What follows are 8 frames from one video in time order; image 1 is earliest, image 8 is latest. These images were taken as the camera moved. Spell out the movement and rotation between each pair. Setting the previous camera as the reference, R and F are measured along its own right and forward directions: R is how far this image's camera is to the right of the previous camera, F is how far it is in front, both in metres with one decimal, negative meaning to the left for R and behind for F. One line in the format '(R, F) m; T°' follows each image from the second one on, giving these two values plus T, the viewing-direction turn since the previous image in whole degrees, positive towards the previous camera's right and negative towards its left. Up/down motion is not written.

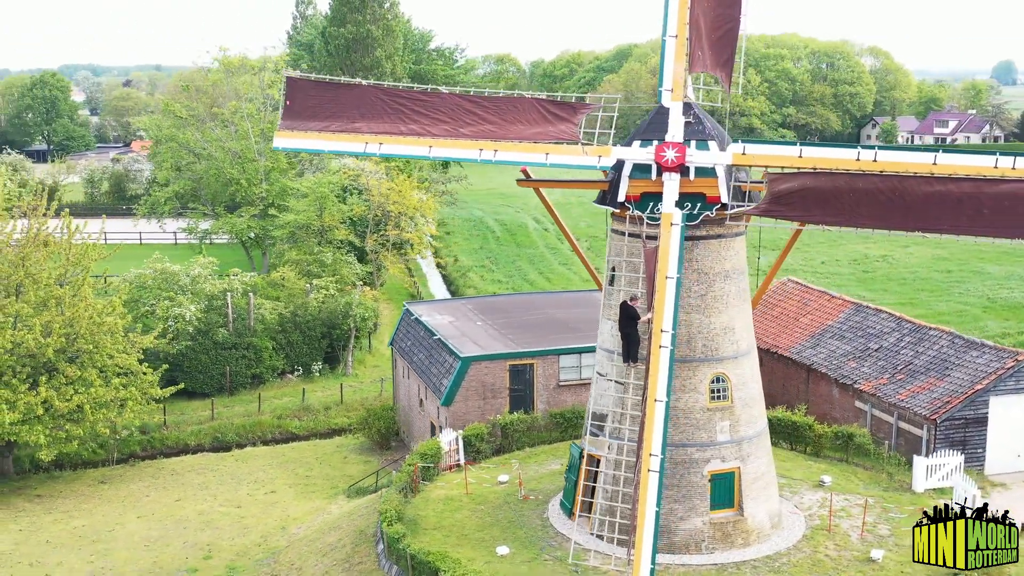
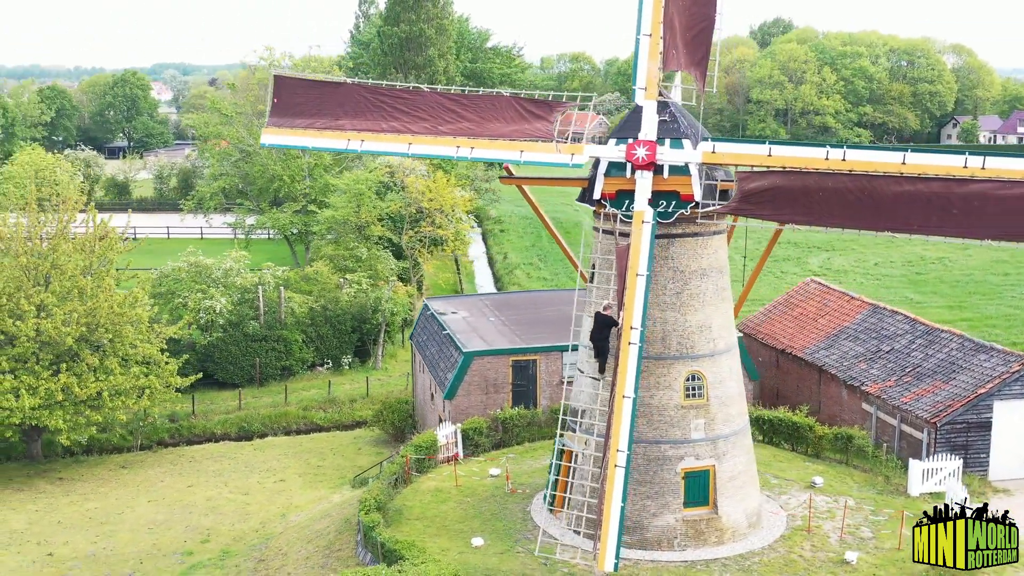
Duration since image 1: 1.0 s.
(+1.7, -0.2) m; -4°
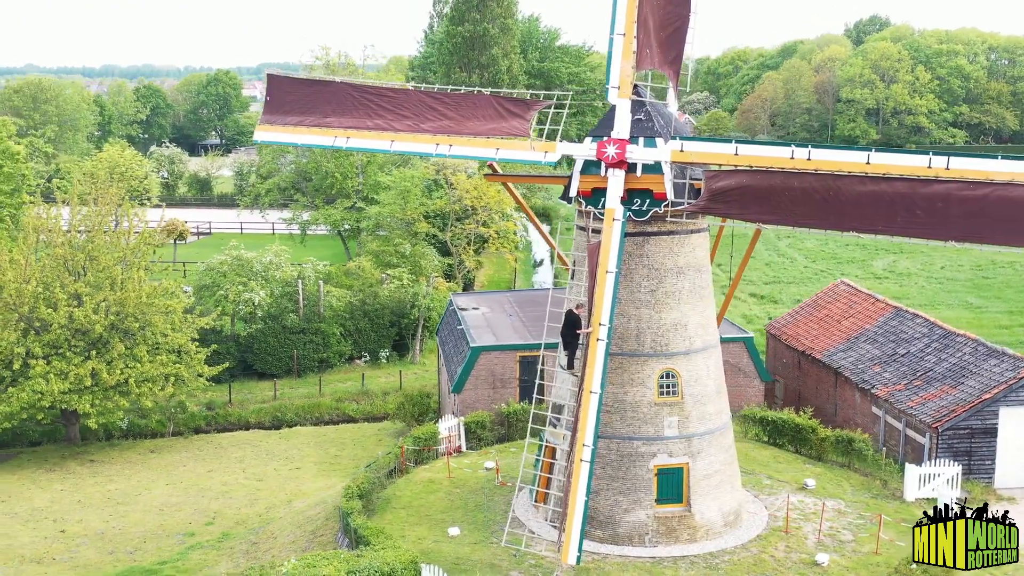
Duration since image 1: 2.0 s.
(+2.0, -0.2) m; -5°
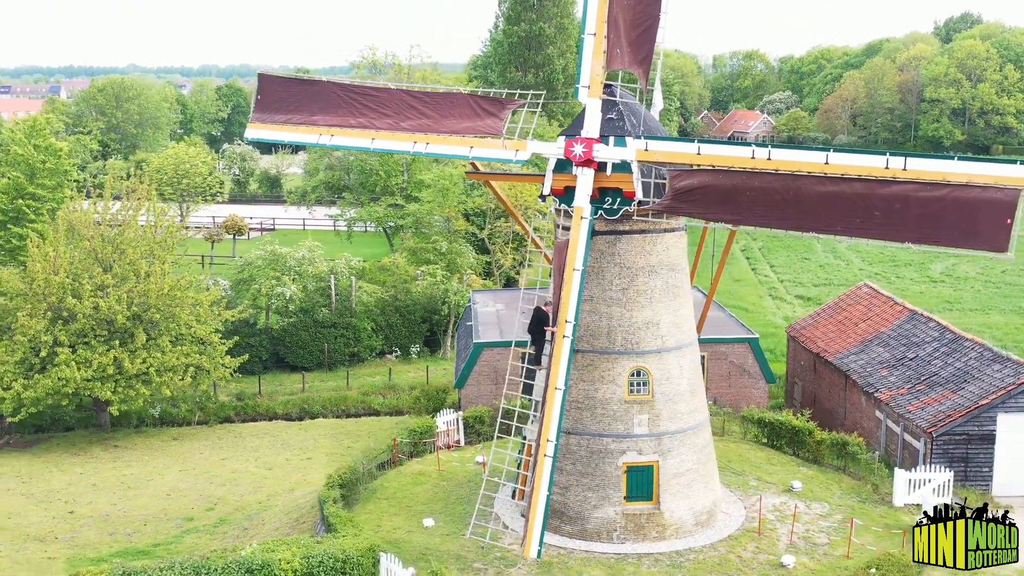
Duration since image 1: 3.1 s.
(+1.9, -0.2) m; -4°
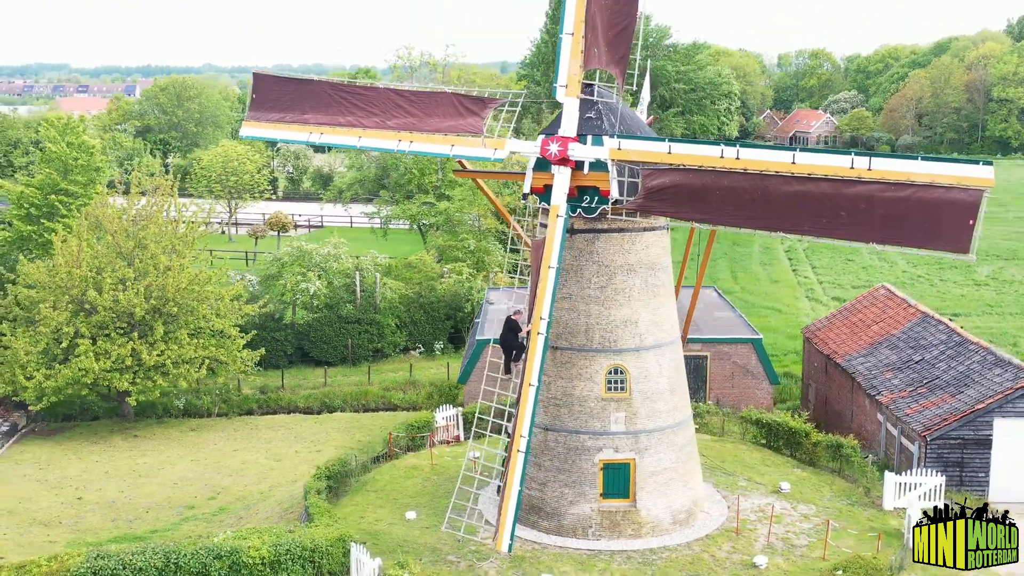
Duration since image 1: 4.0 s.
(+1.5, -0.2) m; -3°
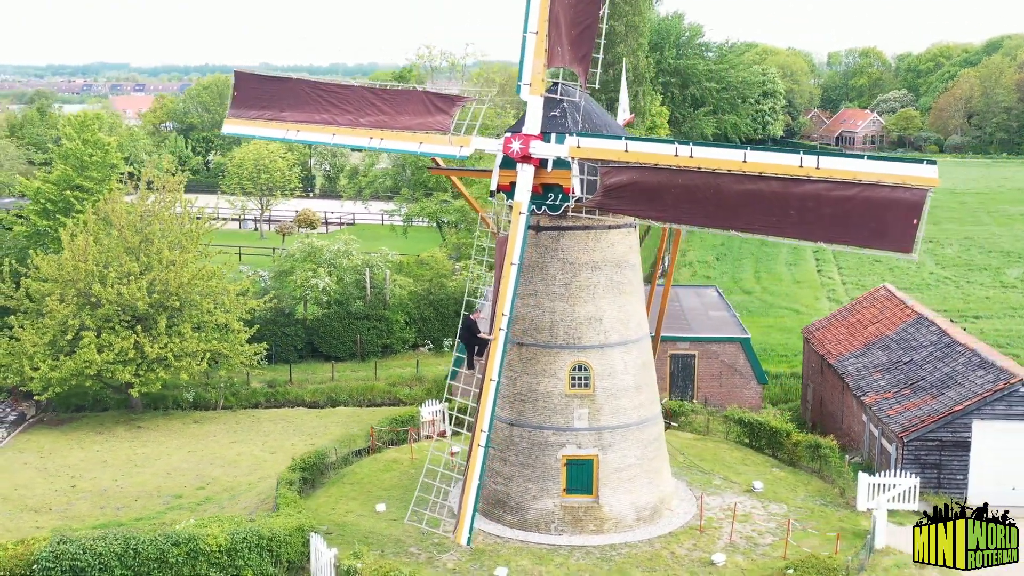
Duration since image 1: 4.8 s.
(+1.4, -0.2) m; -3°
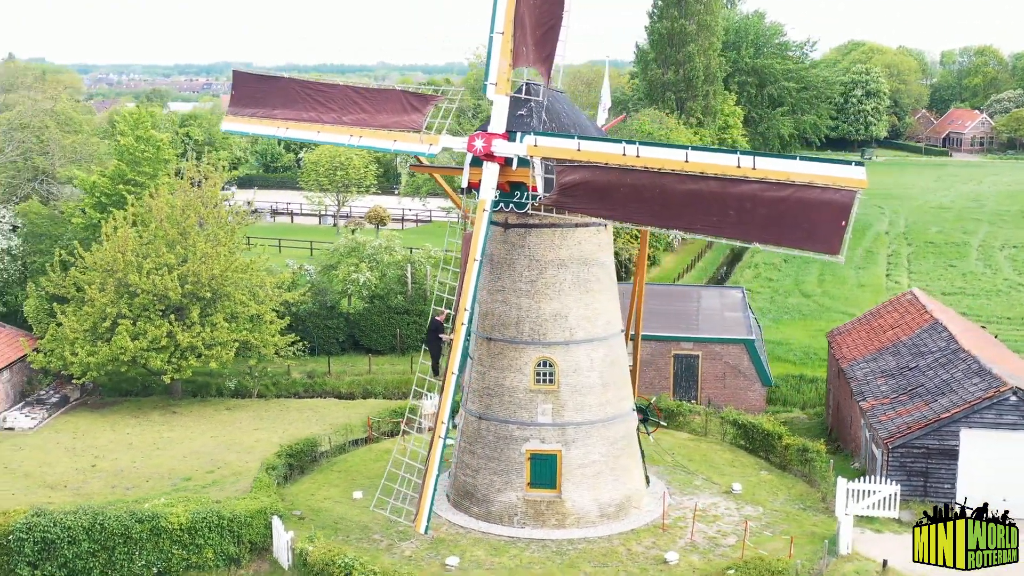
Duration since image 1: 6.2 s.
(+2.4, -0.2) m; -6°
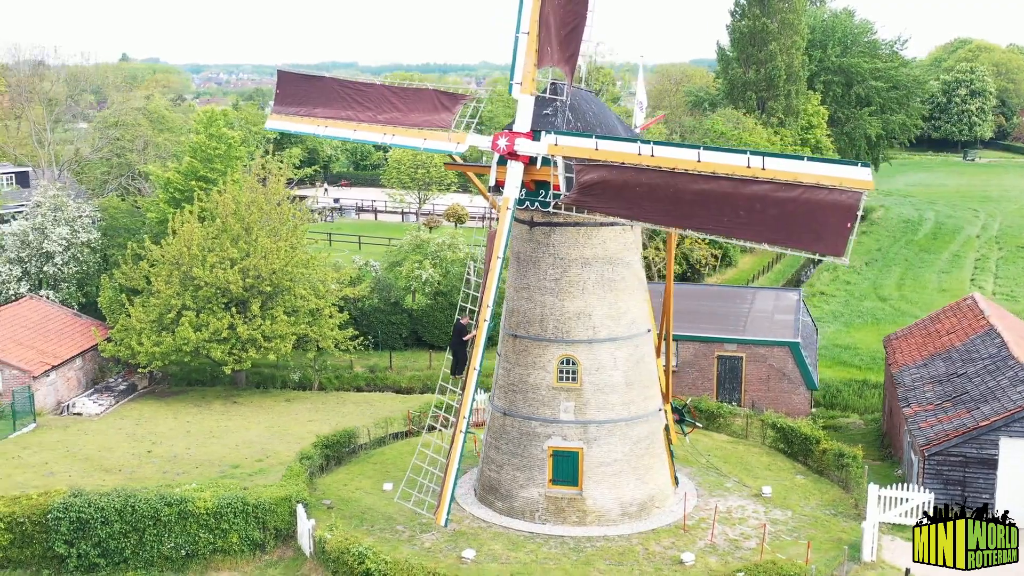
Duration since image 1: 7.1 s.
(+1.3, -0.1) m; -5°
